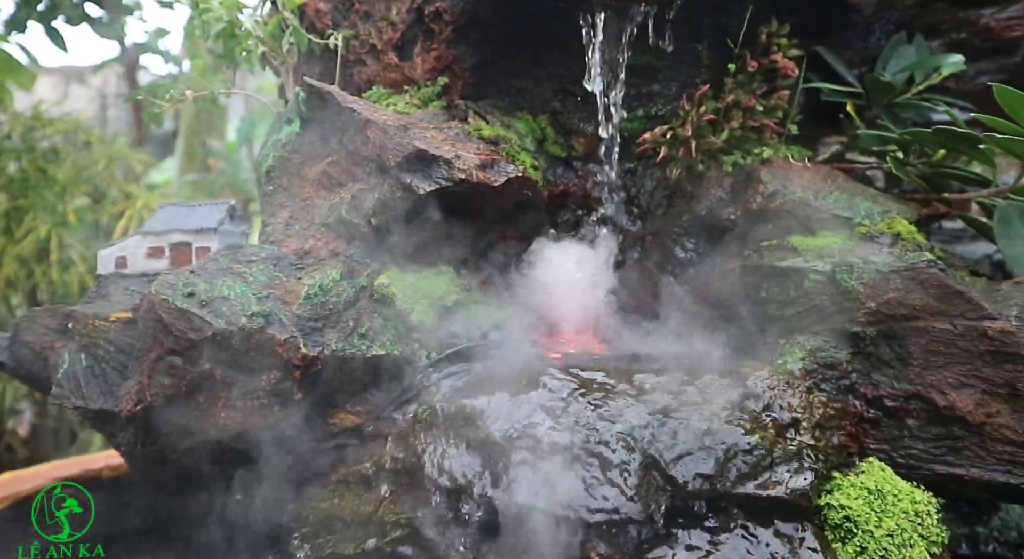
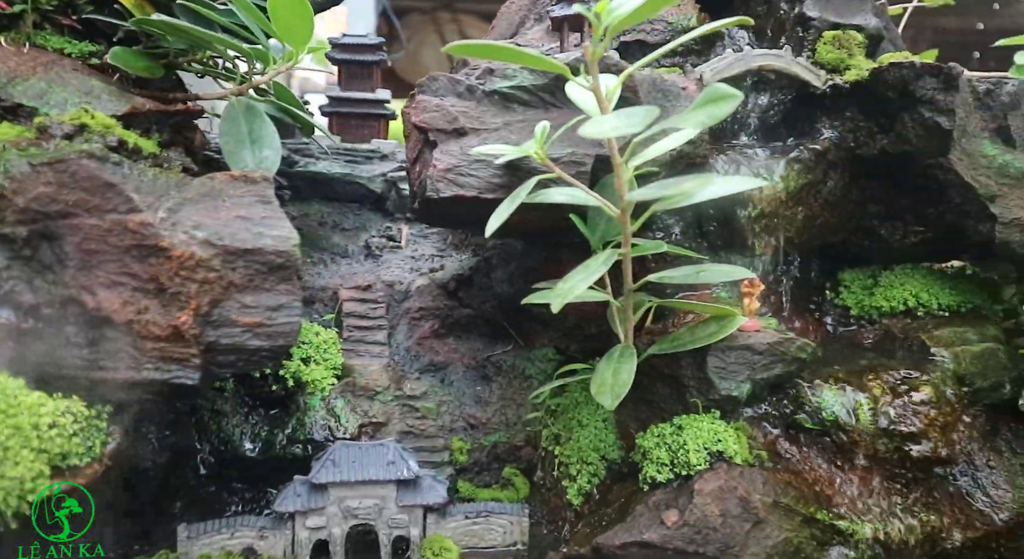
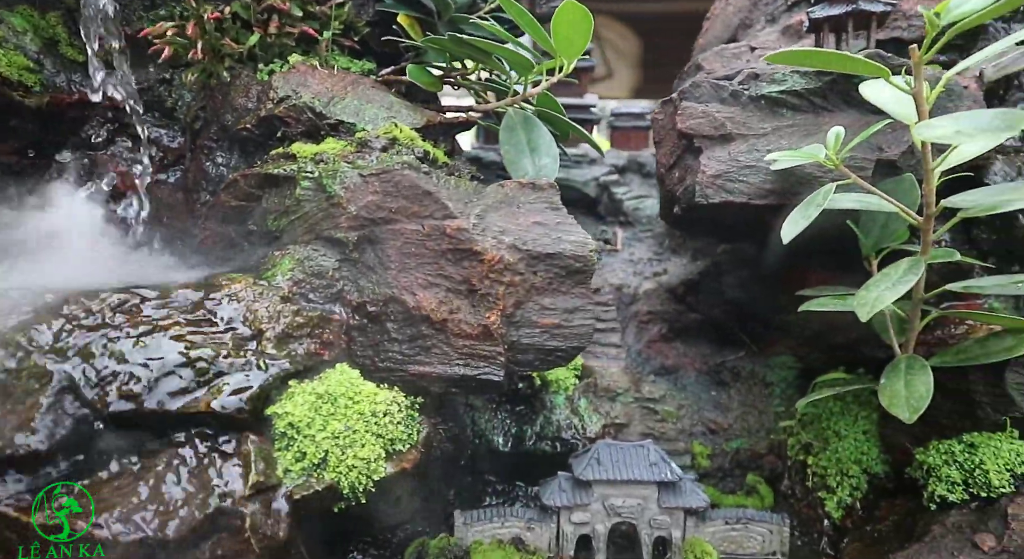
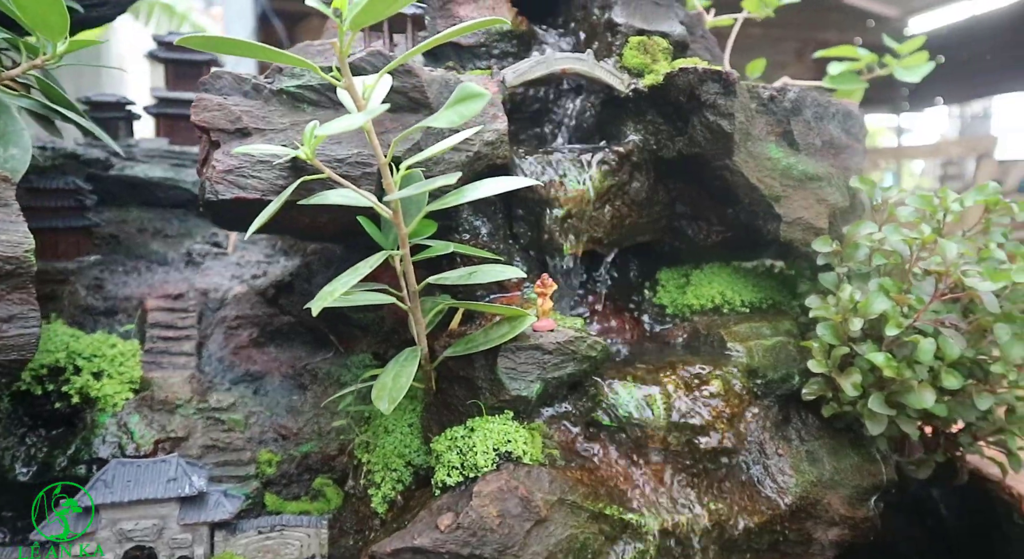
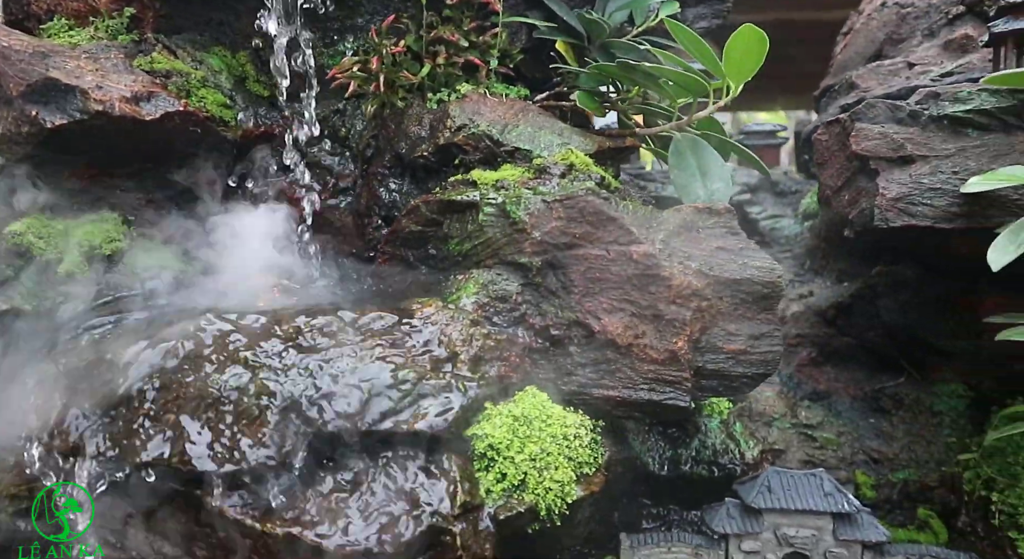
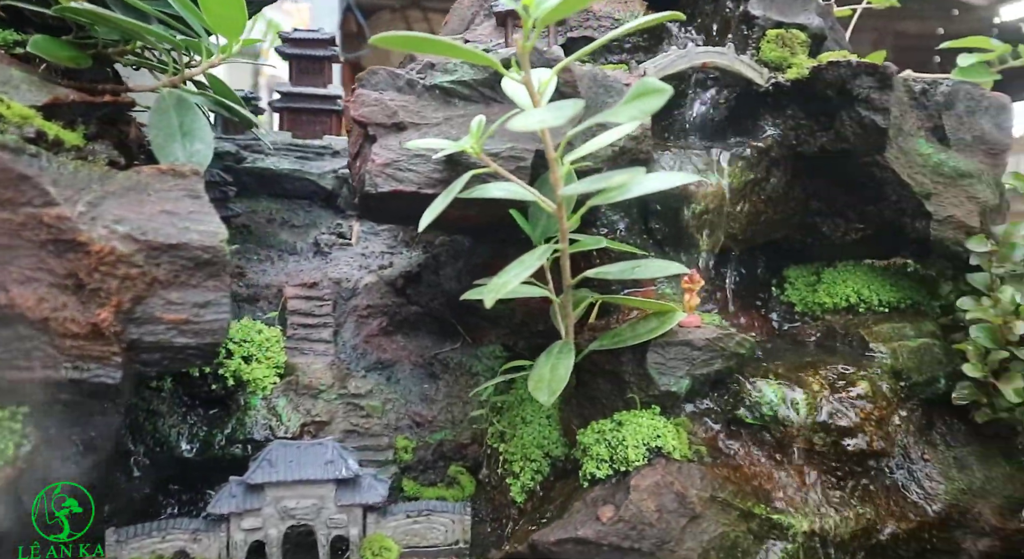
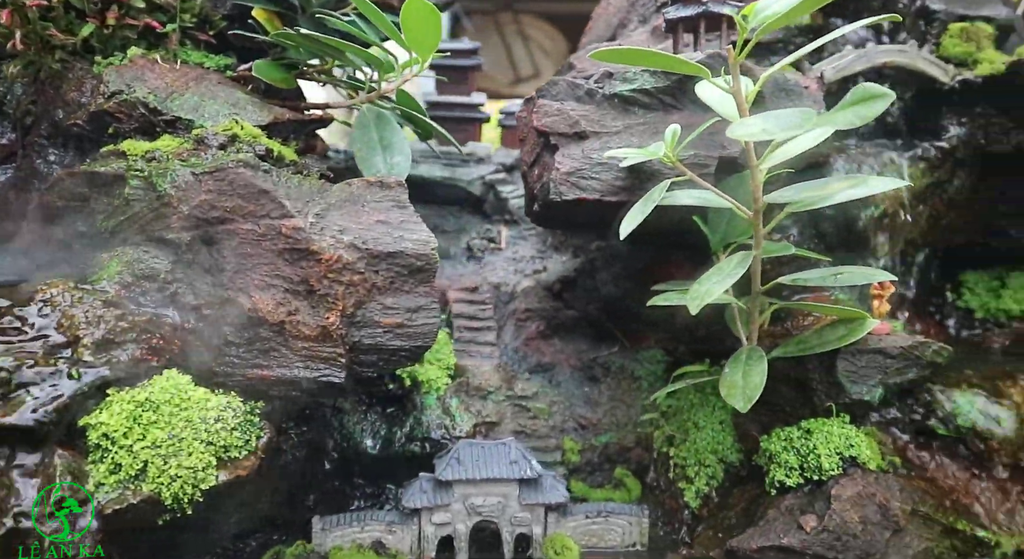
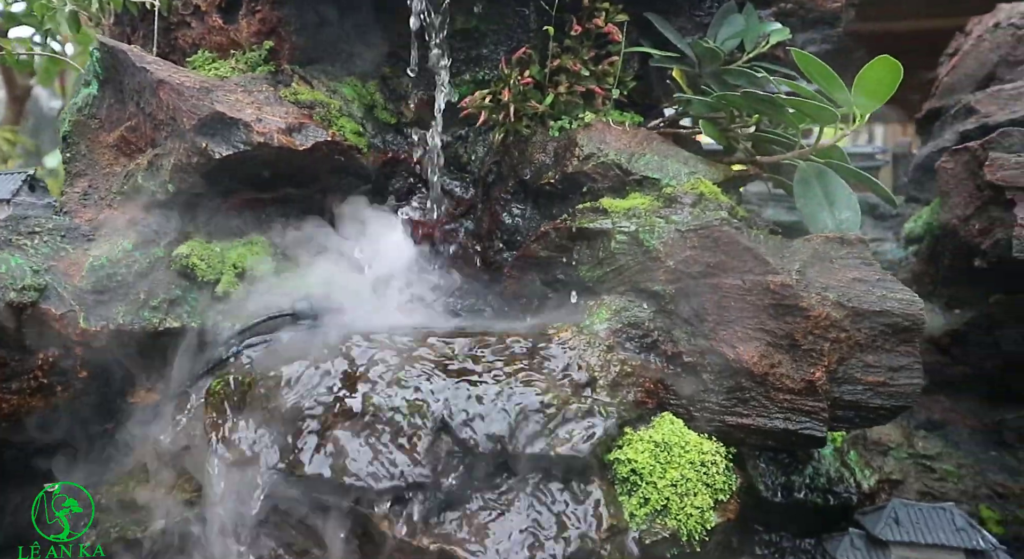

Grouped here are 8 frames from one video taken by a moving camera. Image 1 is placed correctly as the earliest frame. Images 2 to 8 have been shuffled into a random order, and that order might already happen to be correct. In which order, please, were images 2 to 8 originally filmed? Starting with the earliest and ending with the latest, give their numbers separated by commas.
8, 5, 3, 7, 2, 6, 4
